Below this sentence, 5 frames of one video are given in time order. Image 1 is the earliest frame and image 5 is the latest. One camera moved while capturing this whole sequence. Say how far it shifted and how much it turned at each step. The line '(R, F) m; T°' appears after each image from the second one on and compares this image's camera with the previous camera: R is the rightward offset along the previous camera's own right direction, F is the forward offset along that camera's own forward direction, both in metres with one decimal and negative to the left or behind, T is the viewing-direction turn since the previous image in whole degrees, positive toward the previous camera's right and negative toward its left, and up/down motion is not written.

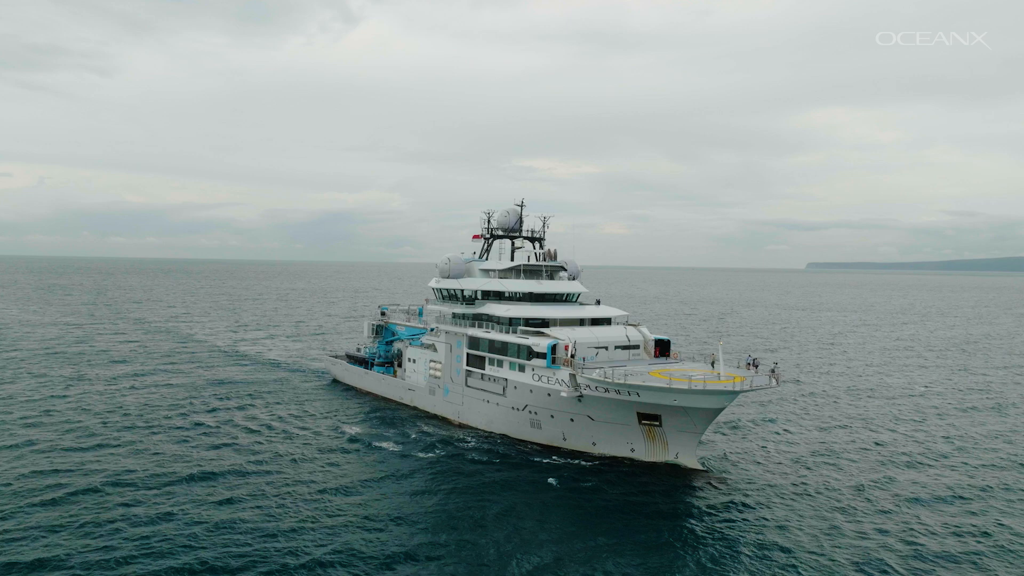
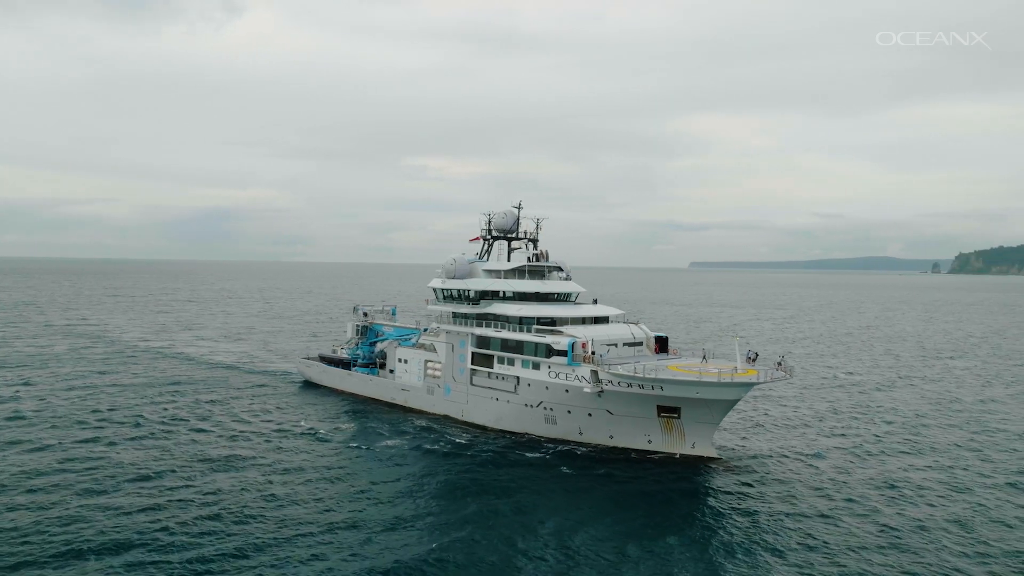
(+1.0, +0.6) m; -1°
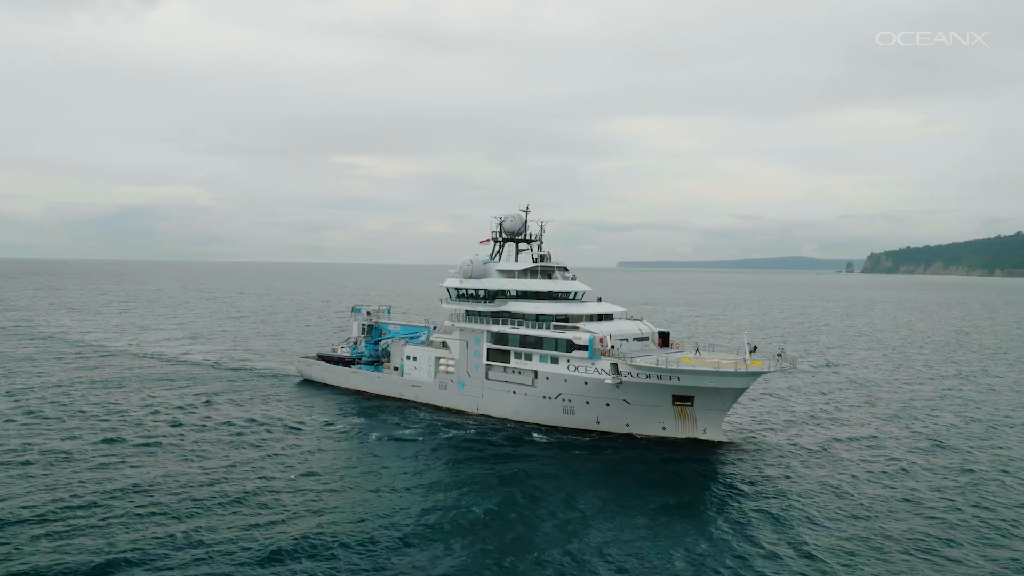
(-3.4, -1.6) m; +5°
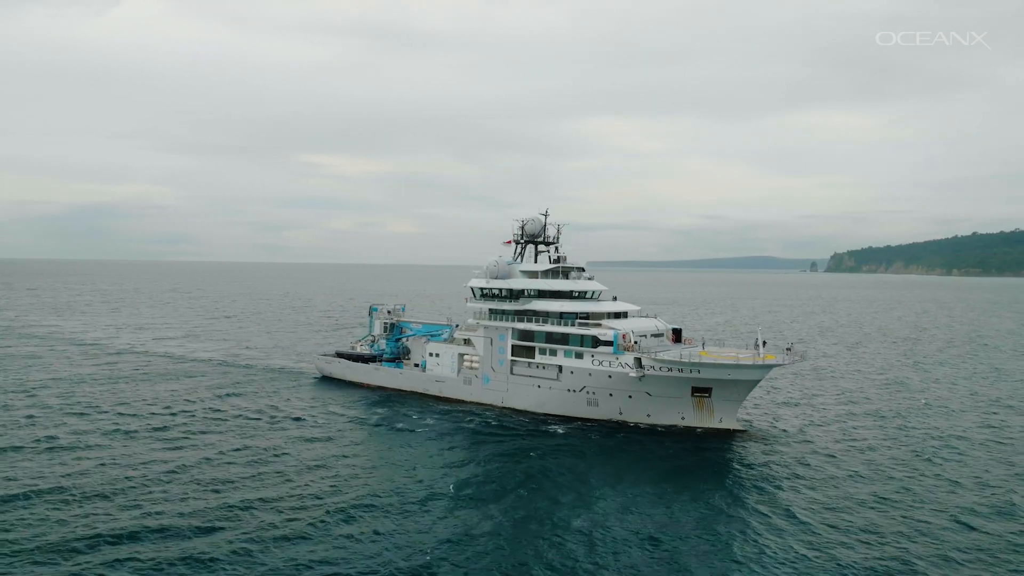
(-2.3, -1.7) m; +2°
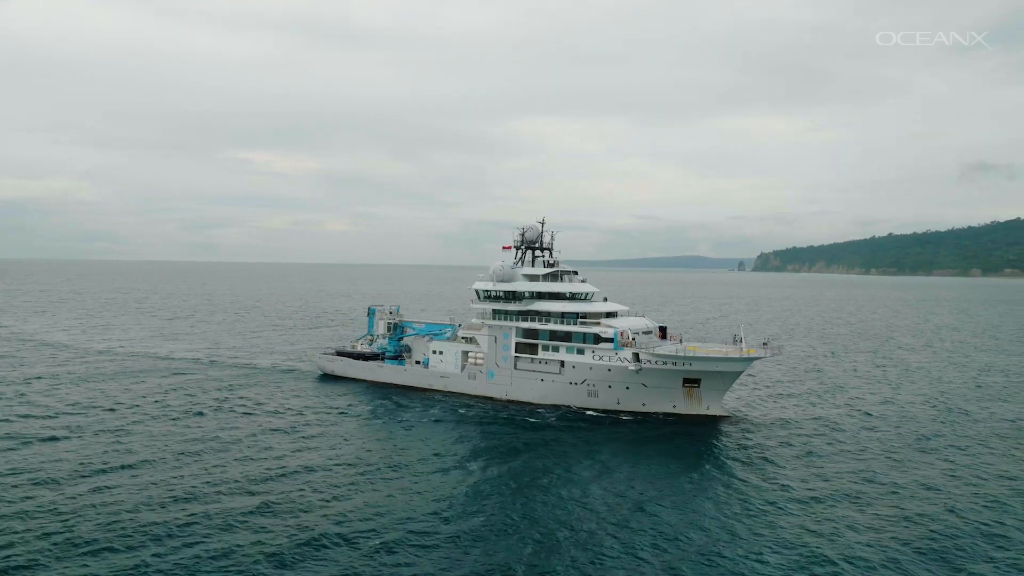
(-3.2, -2.9) m; +5°
